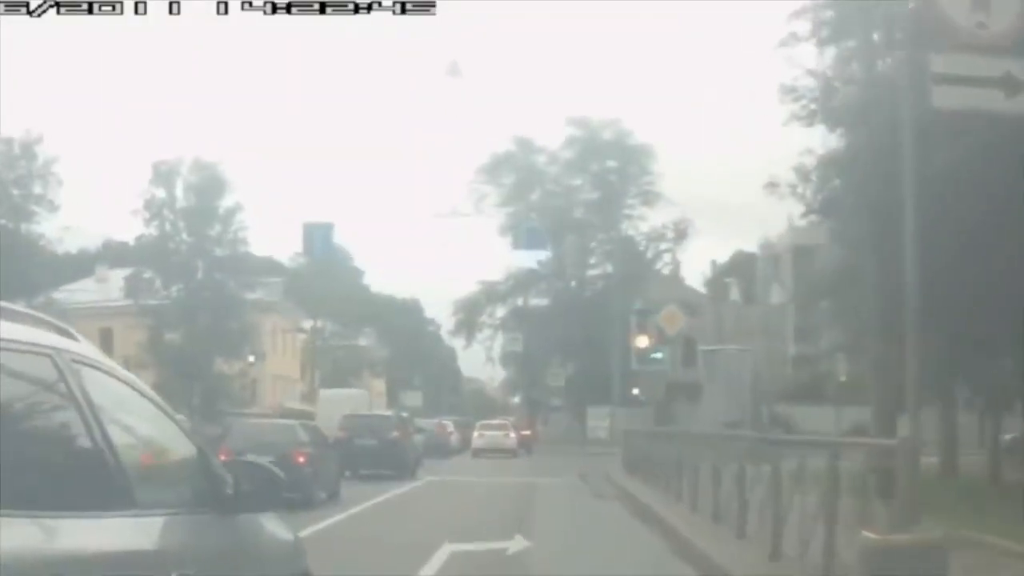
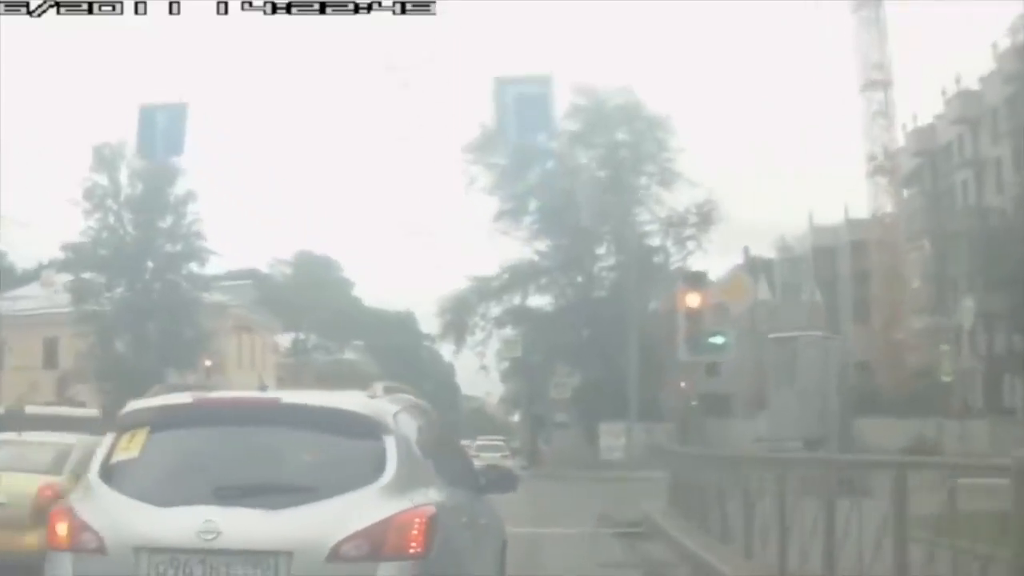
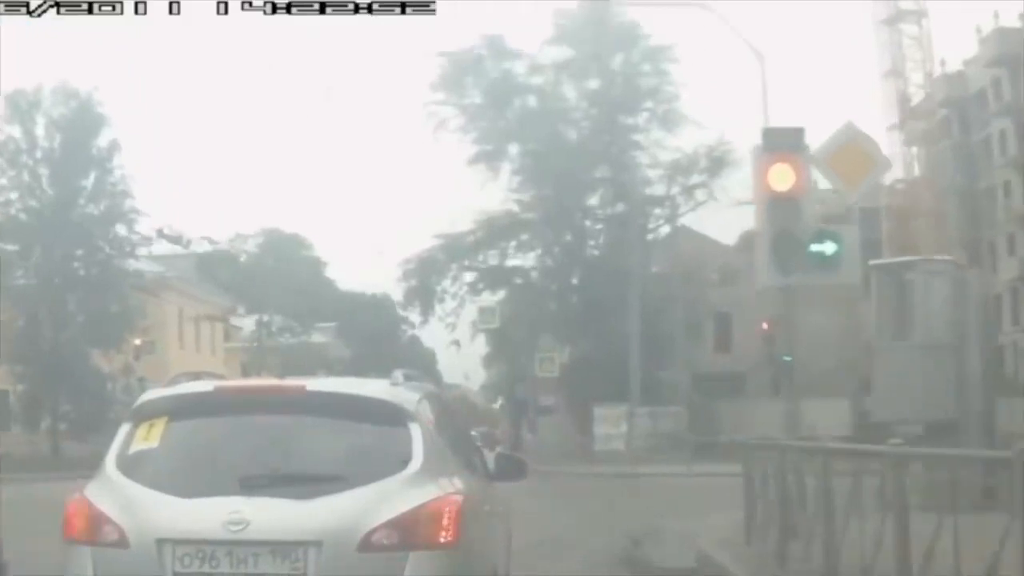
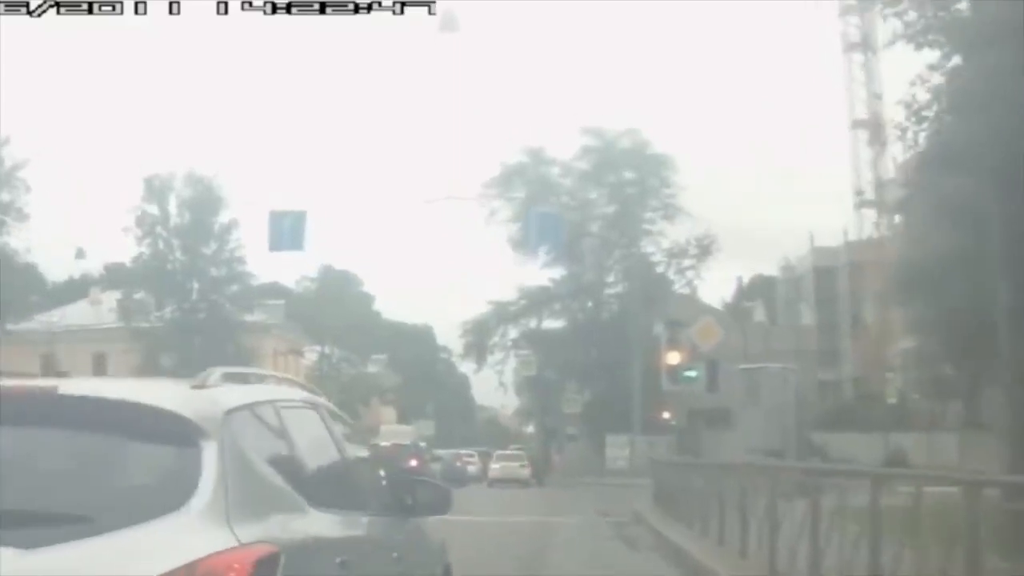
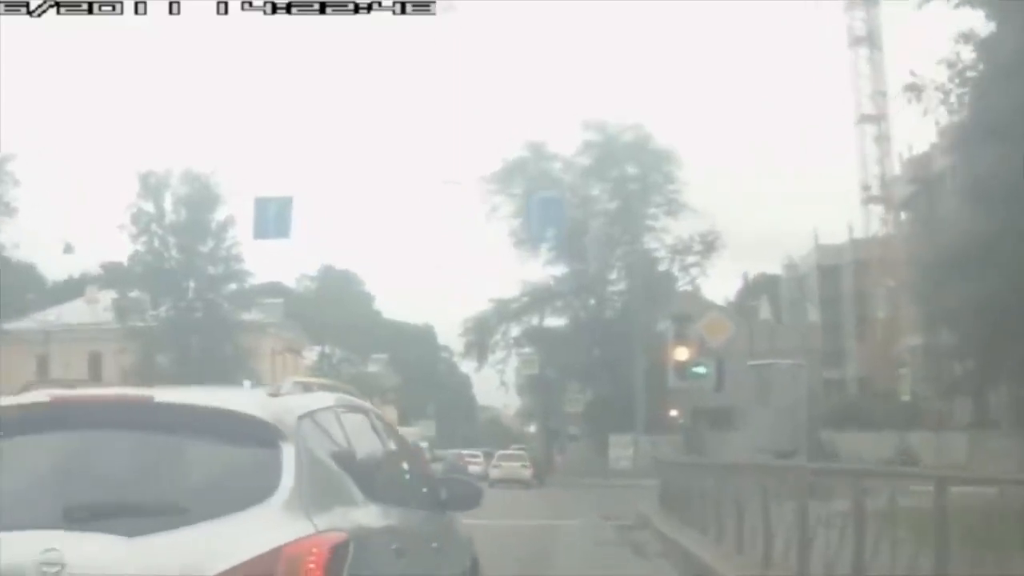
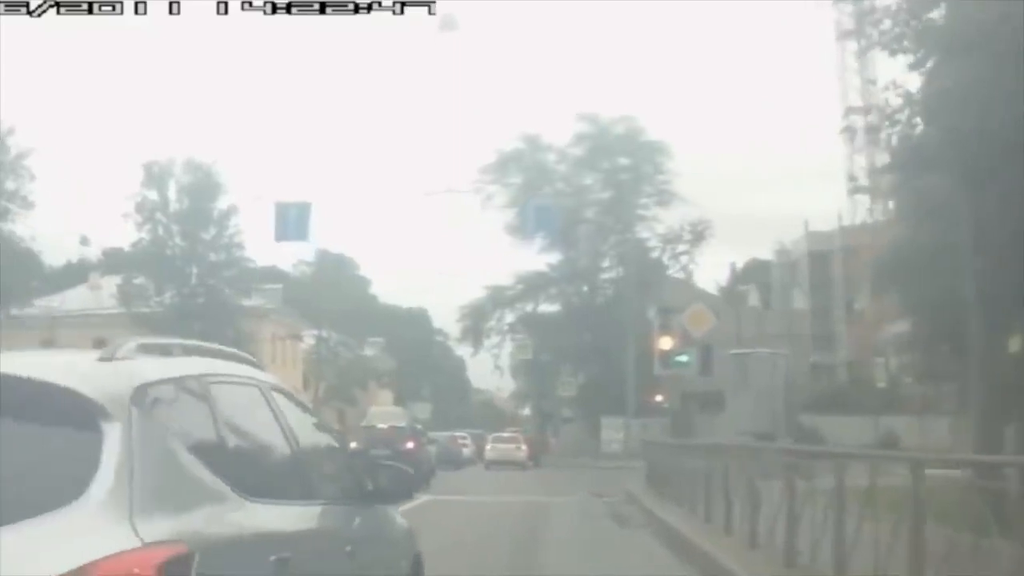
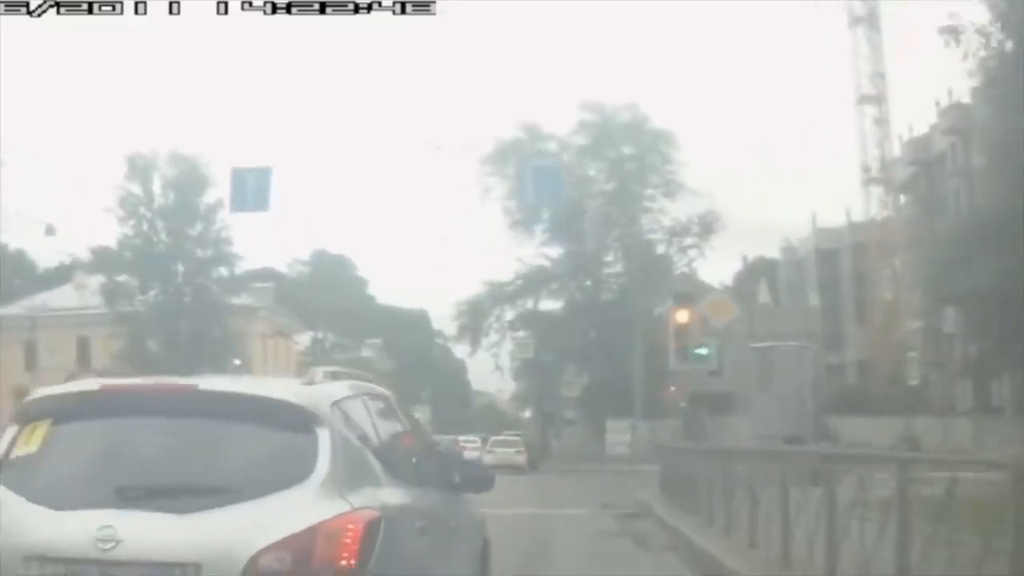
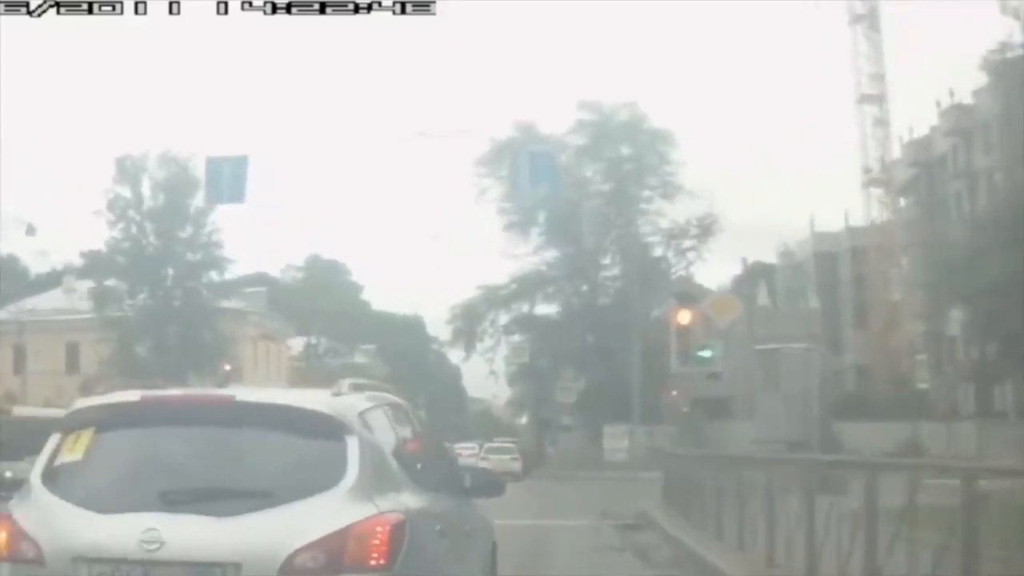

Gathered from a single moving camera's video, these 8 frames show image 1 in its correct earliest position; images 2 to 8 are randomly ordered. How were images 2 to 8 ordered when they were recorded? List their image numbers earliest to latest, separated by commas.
6, 4, 5, 7, 8, 2, 3
